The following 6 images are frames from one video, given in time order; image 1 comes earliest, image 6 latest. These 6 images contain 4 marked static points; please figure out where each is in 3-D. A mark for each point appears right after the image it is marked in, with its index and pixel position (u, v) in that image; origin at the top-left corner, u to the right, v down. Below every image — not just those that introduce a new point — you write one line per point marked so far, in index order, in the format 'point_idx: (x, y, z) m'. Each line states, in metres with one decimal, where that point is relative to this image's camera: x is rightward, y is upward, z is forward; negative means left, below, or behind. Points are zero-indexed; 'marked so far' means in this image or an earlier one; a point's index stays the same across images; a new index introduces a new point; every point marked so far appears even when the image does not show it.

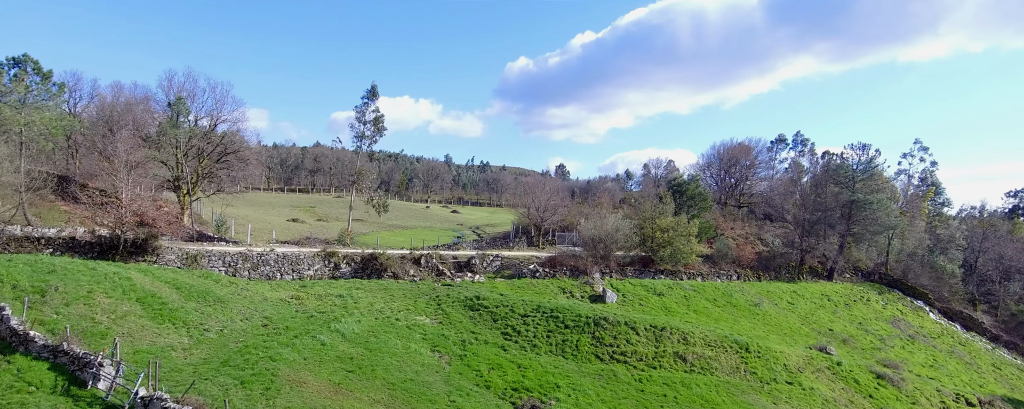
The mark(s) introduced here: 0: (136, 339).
0: (-12.6, -4.5, +19.1) m
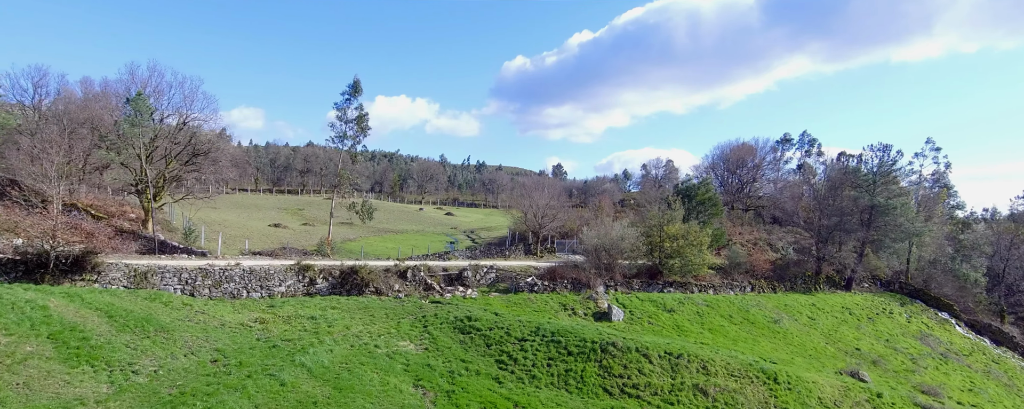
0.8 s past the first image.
0: (-12.7, -4.9, +15.4) m
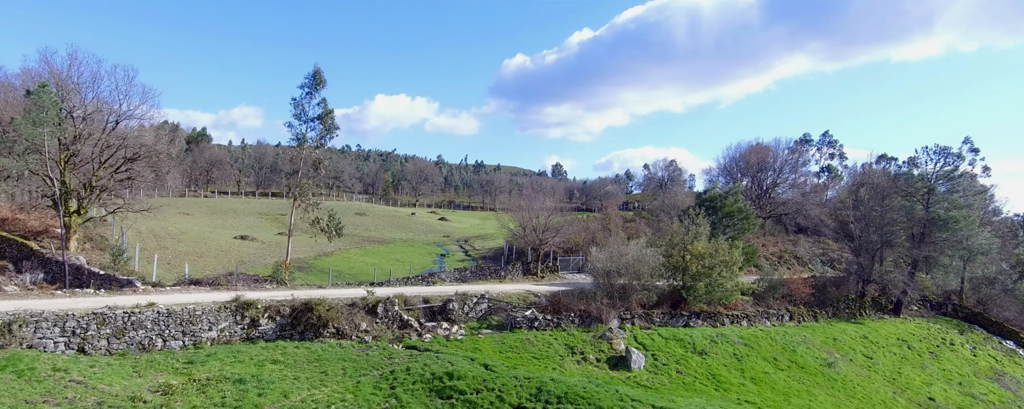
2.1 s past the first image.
0: (-12.9, -5.9, +8.7) m
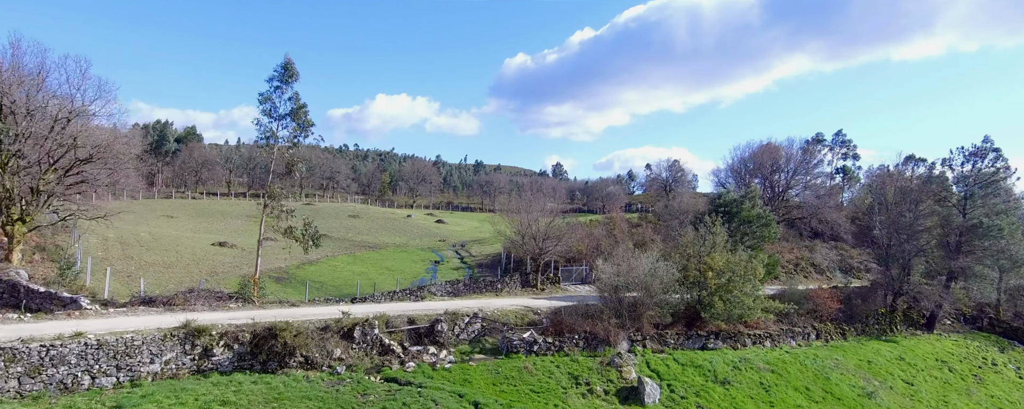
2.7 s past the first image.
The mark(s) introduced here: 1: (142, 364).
0: (-13.1, -6.3, +5.1) m
1: (-12.8, -5.5, +20.0) m
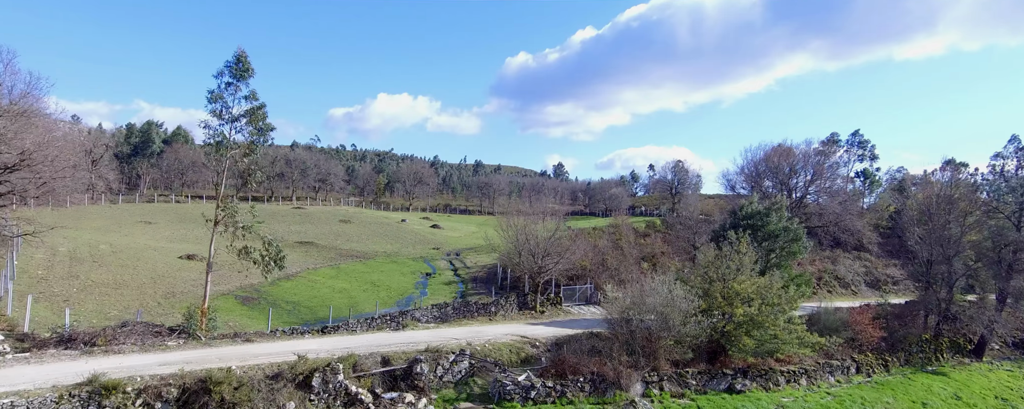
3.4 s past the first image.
0: (-13.4, -7.0, +0.8) m
1: (-13.1, -6.2, +15.7) m
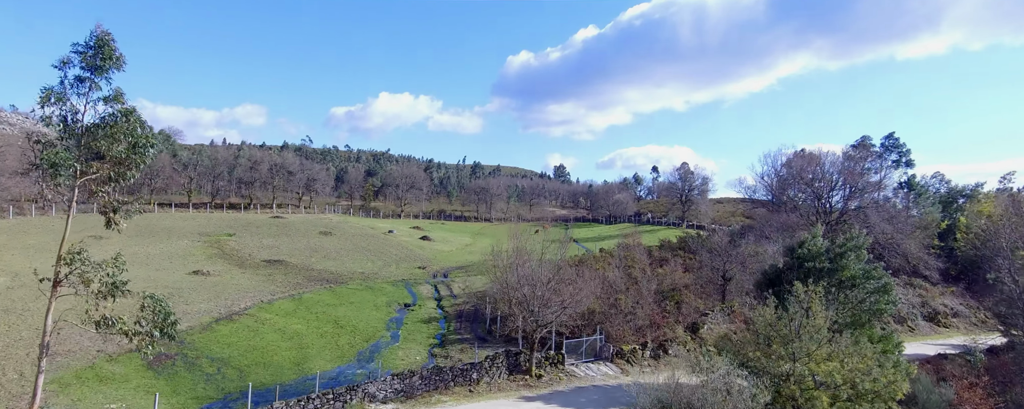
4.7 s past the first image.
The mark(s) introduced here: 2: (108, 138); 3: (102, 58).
0: (-14.0, -8.5, -7.2) m
1: (-13.7, -7.7, +7.7) m
2: (-11.6, +2.2, +17.0) m
3: (-12.0, +4.3, +16.6) m
